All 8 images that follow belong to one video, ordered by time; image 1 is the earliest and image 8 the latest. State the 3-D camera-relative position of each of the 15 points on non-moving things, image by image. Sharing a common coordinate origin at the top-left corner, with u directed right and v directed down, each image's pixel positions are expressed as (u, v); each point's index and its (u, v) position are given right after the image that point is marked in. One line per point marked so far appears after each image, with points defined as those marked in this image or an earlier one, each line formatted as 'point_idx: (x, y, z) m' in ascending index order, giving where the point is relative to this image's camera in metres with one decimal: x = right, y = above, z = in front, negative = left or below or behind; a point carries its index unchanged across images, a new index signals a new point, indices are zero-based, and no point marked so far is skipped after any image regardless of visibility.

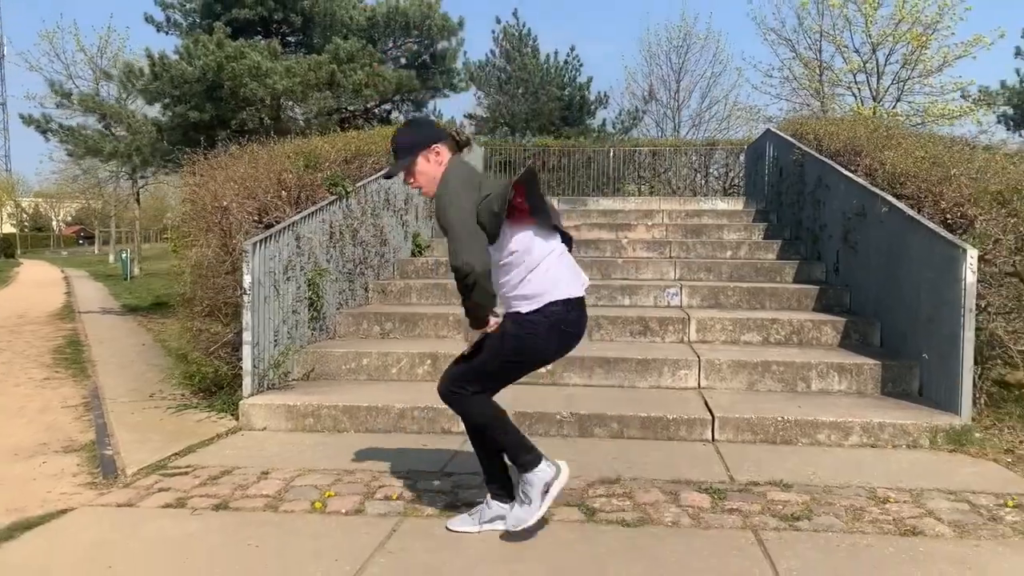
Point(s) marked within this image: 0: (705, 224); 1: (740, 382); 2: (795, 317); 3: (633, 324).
0: (+2.0, +0.7, +9.1) m
1: (+1.3, -0.6, +5.2) m
2: (+1.9, -0.2, +5.9) m
3: (+0.8, -0.2, +6.0) m
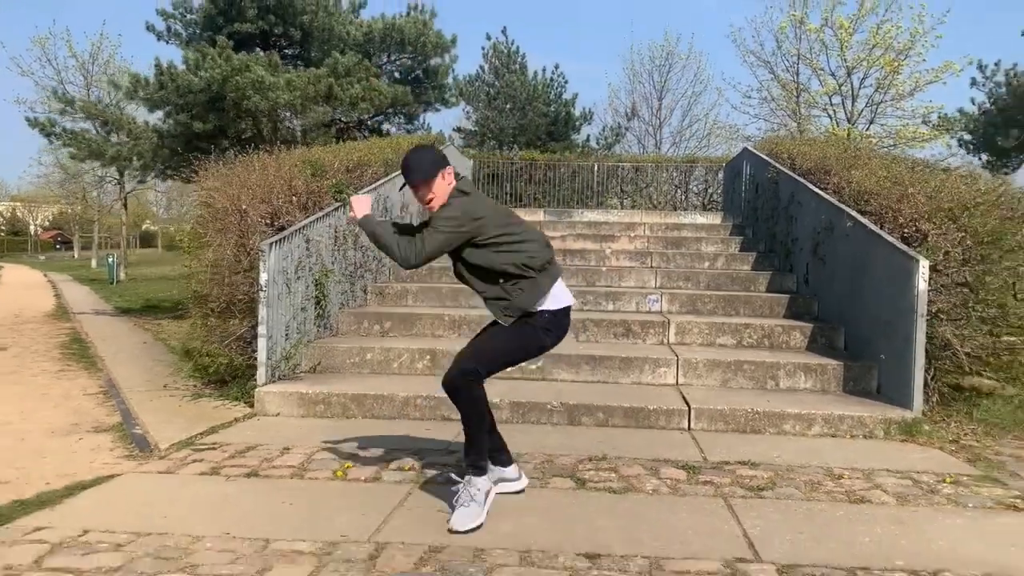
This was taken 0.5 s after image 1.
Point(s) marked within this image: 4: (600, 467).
0: (+1.9, +0.6, +9.6) m
1: (+1.3, -0.6, +5.6) m
2: (+1.8, -0.2, +6.4) m
3: (+0.8, -0.3, +6.5) m
4: (+0.4, -0.8, +3.8) m
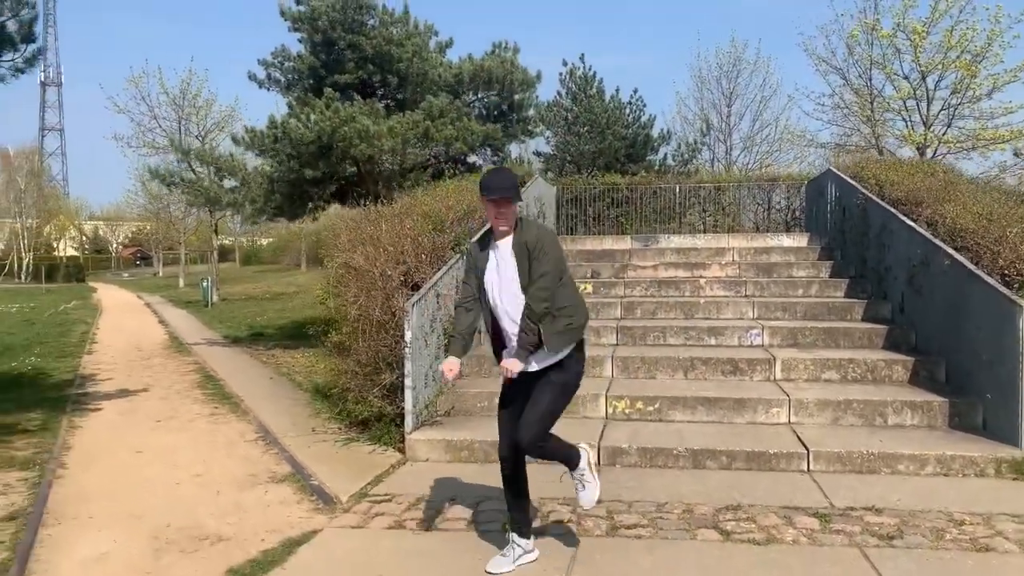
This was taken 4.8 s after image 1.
0: (+2.9, +0.3, +9.9) m
1: (+2.1, -0.9, +6.0) m
2: (+2.7, -0.5, +6.7) m
3: (+1.6, -0.6, +6.9) m
4: (+1.1, -1.1, +4.3) m
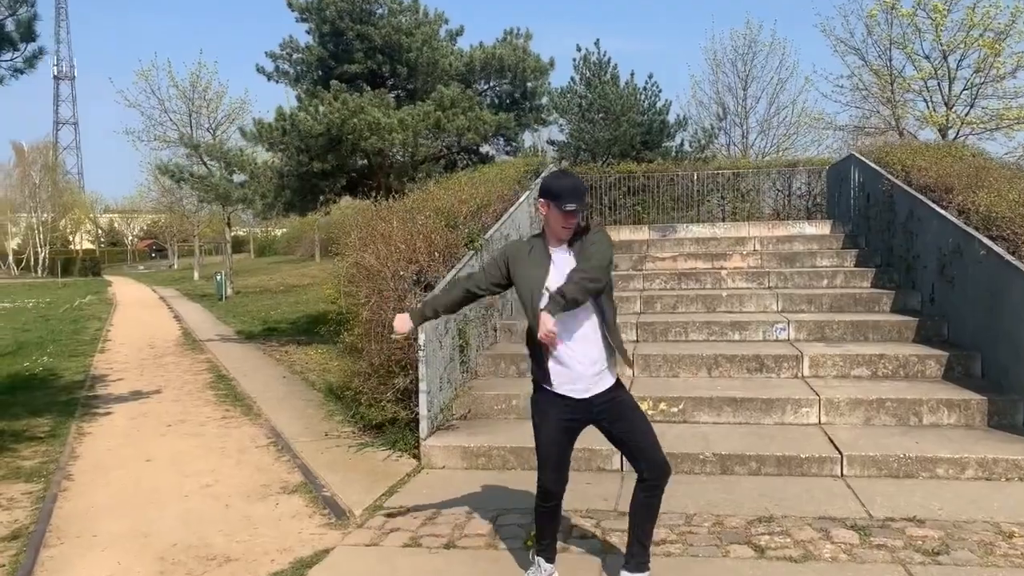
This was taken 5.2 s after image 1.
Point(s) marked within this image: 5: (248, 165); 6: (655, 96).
0: (+3.1, +0.4, +9.6) m
1: (+2.2, -0.8, +5.7) m
2: (+2.8, -0.5, +6.5) m
3: (+1.8, -0.5, +6.6) m
4: (+1.2, -1.1, +4.0) m
5: (-3.5, +1.6, +11.6) m
6: (+2.5, +3.3, +15.3) m
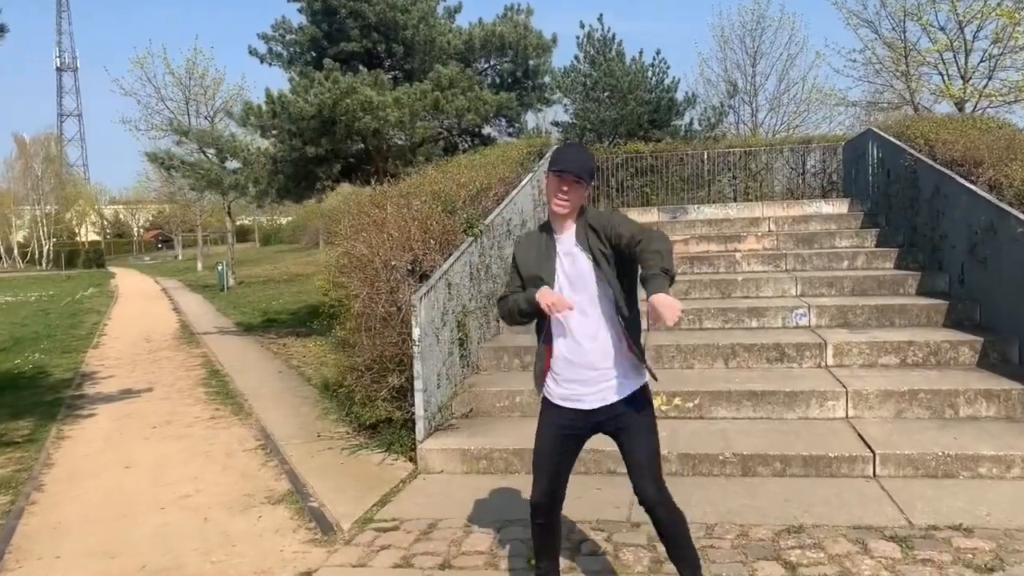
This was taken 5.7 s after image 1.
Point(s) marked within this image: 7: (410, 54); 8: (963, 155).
0: (+3.1, +0.6, +9.2) m
1: (+2.3, -0.7, +5.3) m
2: (+2.9, -0.3, +6.0) m
3: (+1.8, -0.4, +6.2) m
4: (+1.2, -1.0, +3.6) m
5: (-3.4, +1.7, +11.2) m
6: (+2.5, +3.6, +14.8) m
7: (-1.3, +2.9, +11.0) m
8: (+3.9, +1.1, +7.6) m
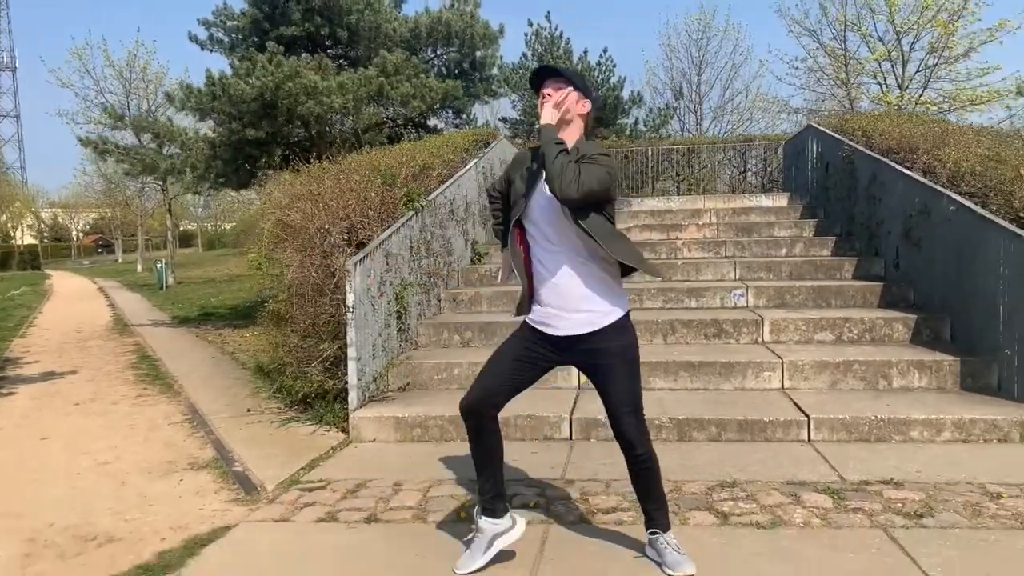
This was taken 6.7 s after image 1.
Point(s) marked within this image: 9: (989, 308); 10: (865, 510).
0: (+2.6, +0.7, +9.3) m
1: (+1.9, -0.6, +5.3) m
2: (+2.4, -0.2, +6.1) m
3: (+1.4, -0.3, +6.2) m
4: (+0.9, -0.8, +3.6) m
5: (-4.1, +1.9, +10.9) m
6: (+1.6, +3.6, +14.9) m
7: (-1.9, +3.0, +10.9) m
8: (+3.4, +1.3, +7.8) m
9: (+2.9, -0.1, +5.3) m
10: (+1.4, -0.9, +3.4) m
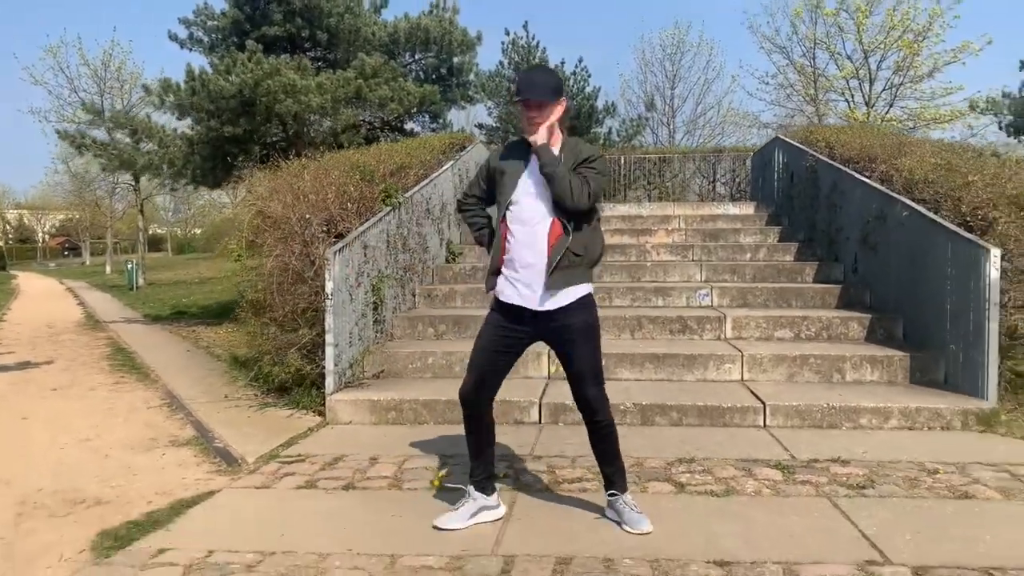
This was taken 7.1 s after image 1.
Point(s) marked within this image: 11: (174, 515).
0: (+2.3, +0.6, +9.6) m
1: (+1.7, -0.5, +5.6) m
2: (+2.2, -0.2, +6.4) m
3: (+1.2, -0.3, +6.4) m
4: (+0.8, -0.8, +3.8) m
5: (-4.4, +1.9, +11.0) m
6: (+1.2, +3.5, +15.2) m
7: (-2.2, +3.1, +11.1) m
8: (+3.2, +1.2, +8.1) m
9: (+2.7, -0.1, +5.6) m
10: (+1.2, -0.8, +3.7) m
11: (-1.3, -0.9, +3.4) m
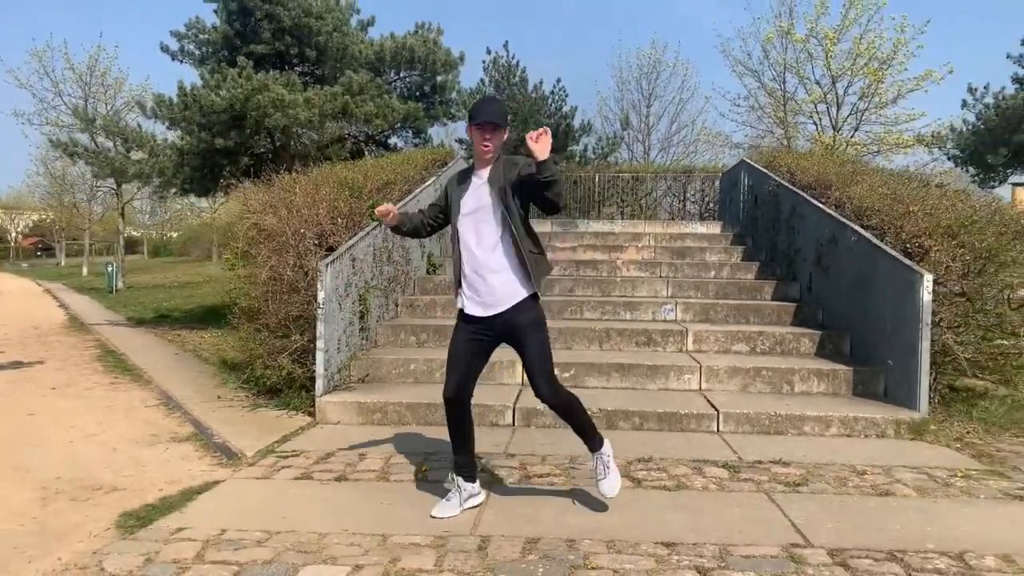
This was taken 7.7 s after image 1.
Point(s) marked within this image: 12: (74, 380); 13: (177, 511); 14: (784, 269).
0: (+2.0, +0.5, +10.1) m
1: (+1.5, -0.7, +6.1) m
2: (+2.1, -0.3, +6.9) m
3: (+1.0, -0.4, +6.9) m
4: (+0.7, -0.9, +4.3) m
5: (-4.7, +1.9, +11.3) m
6: (+0.9, +3.3, +15.7) m
7: (-2.5, +3.0, +11.5) m
8: (+3.0, +1.1, +8.6) m
9: (+2.5, -0.3, +6.2) m
10: (+1.1, -0.9, +4.1) m
11: (-1.4, -0.9, +3.8) m
12: (-3.7, -0.8, +7.4) m
13: (-1.4, -0.9, +3.6) m
14: (+2.7, +0.2, +8.8) m
